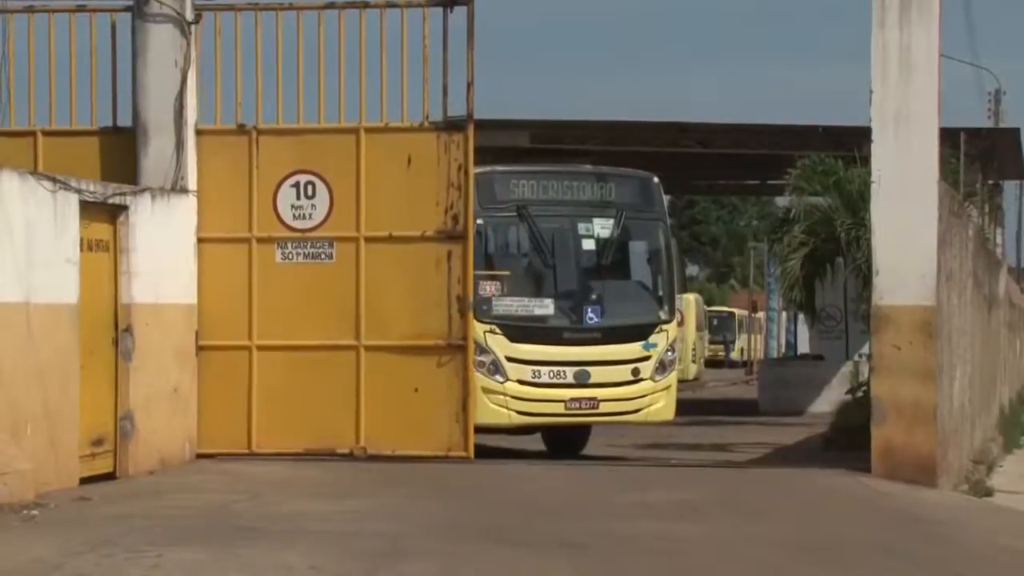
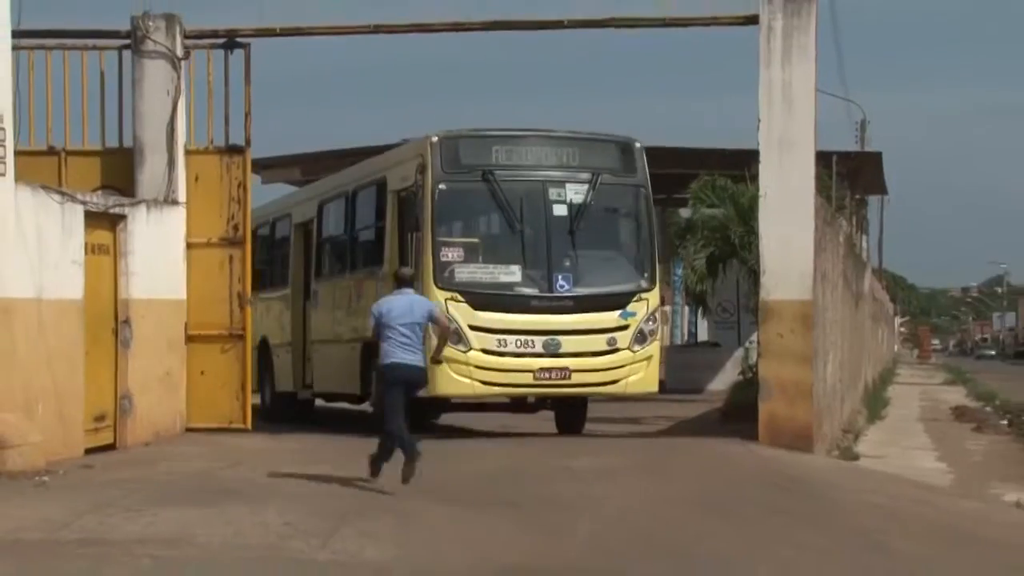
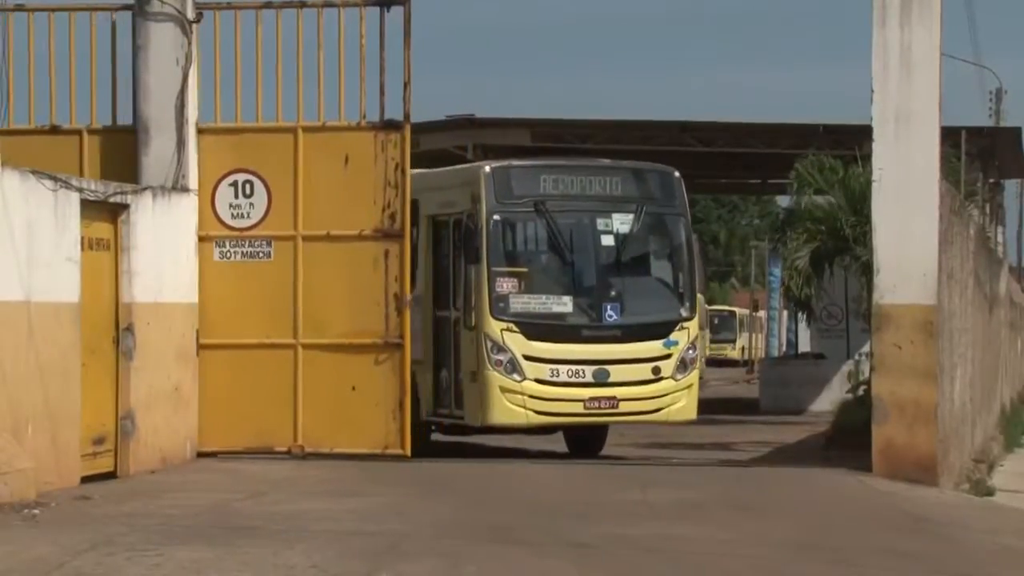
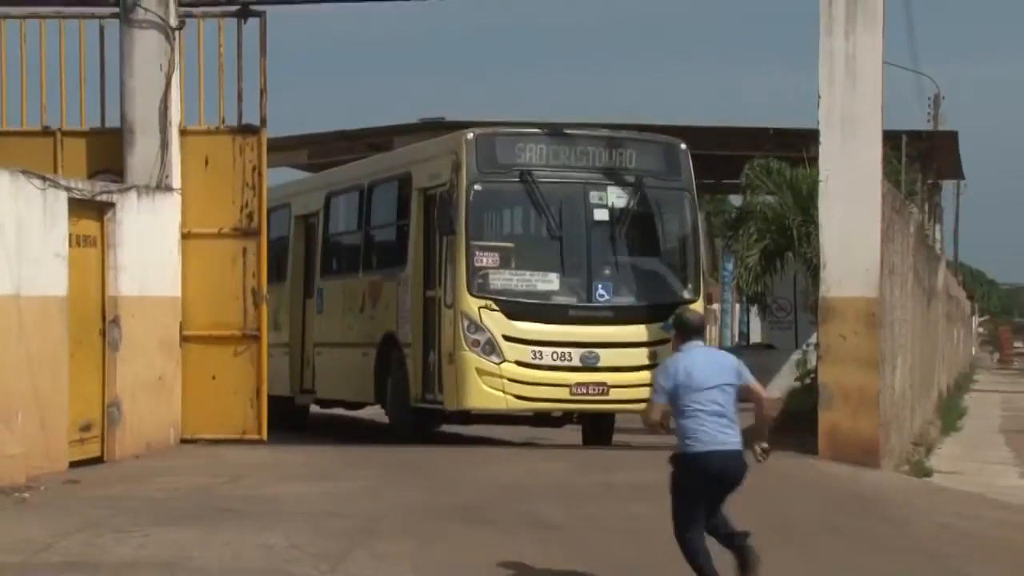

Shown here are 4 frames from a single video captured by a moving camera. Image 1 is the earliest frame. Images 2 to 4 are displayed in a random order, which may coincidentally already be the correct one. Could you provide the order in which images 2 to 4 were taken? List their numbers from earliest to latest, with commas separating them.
3, 4, 2
